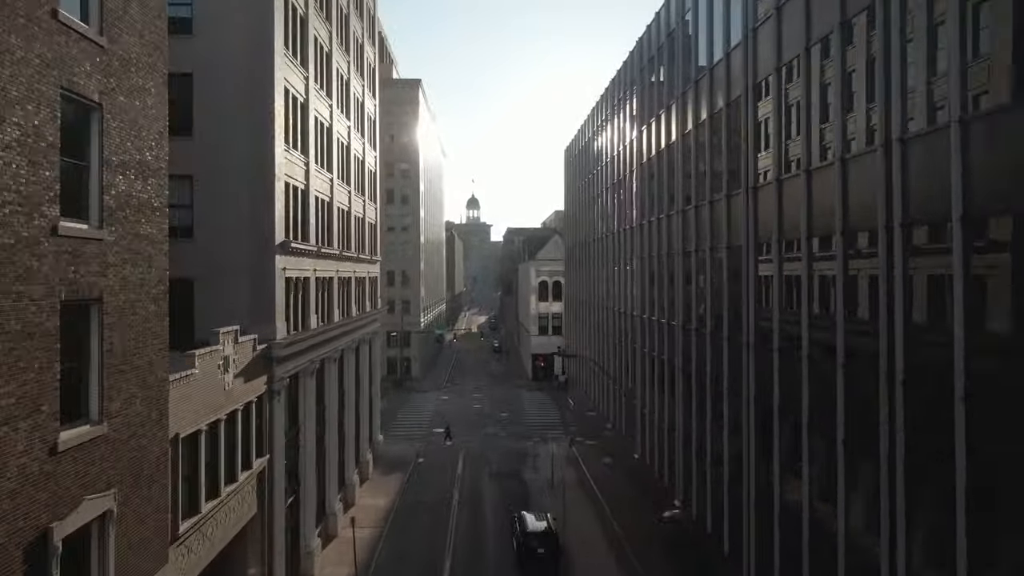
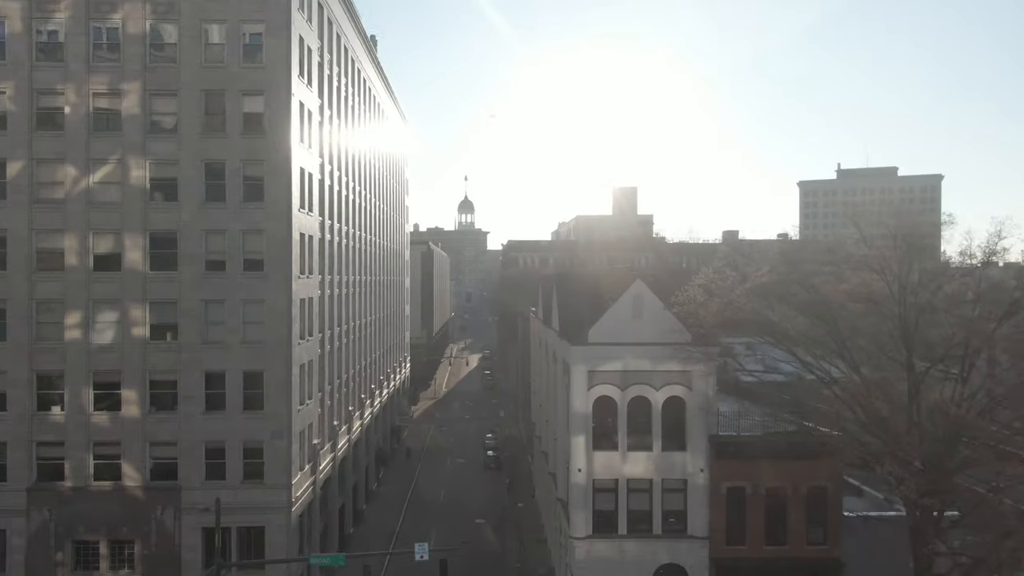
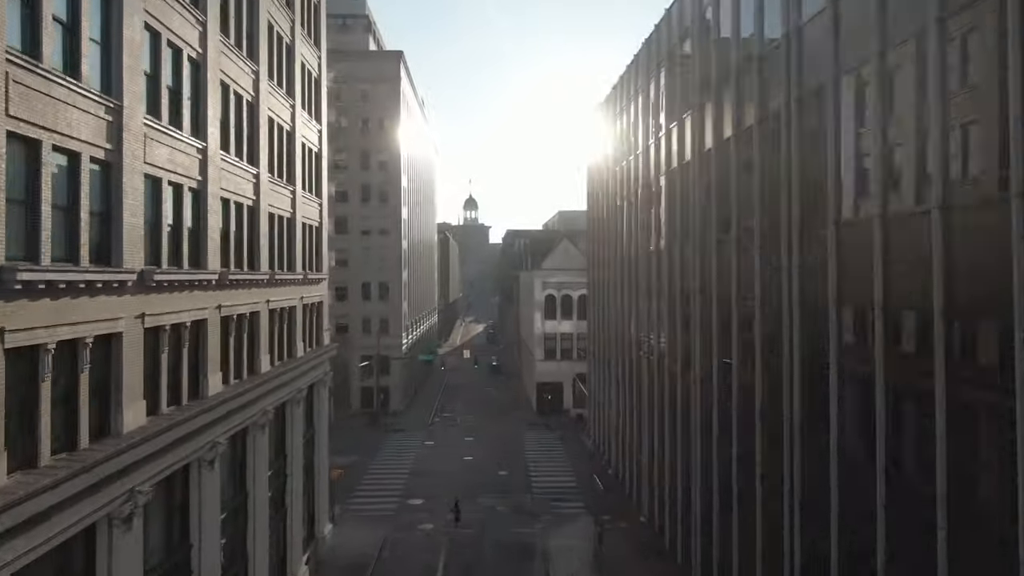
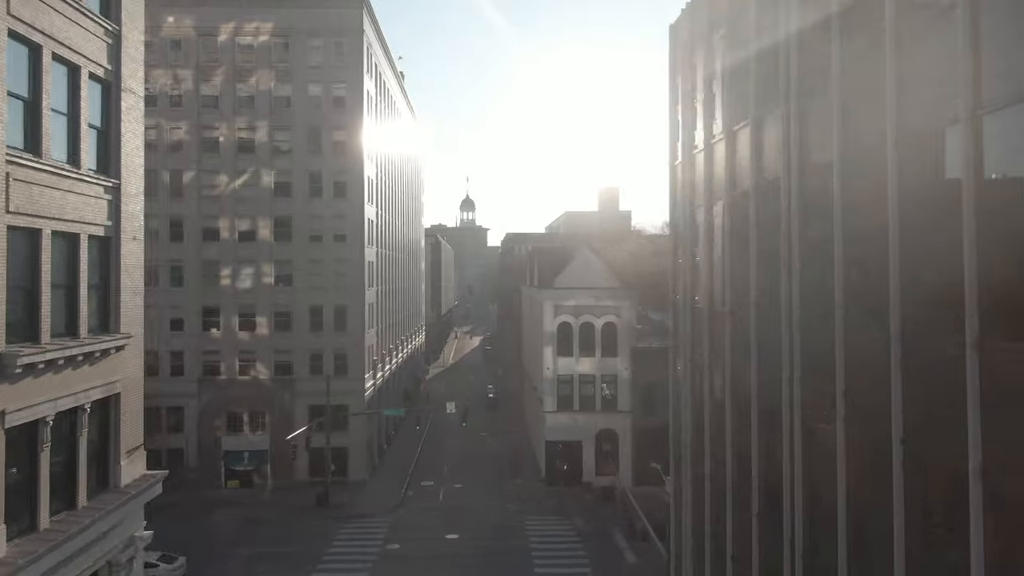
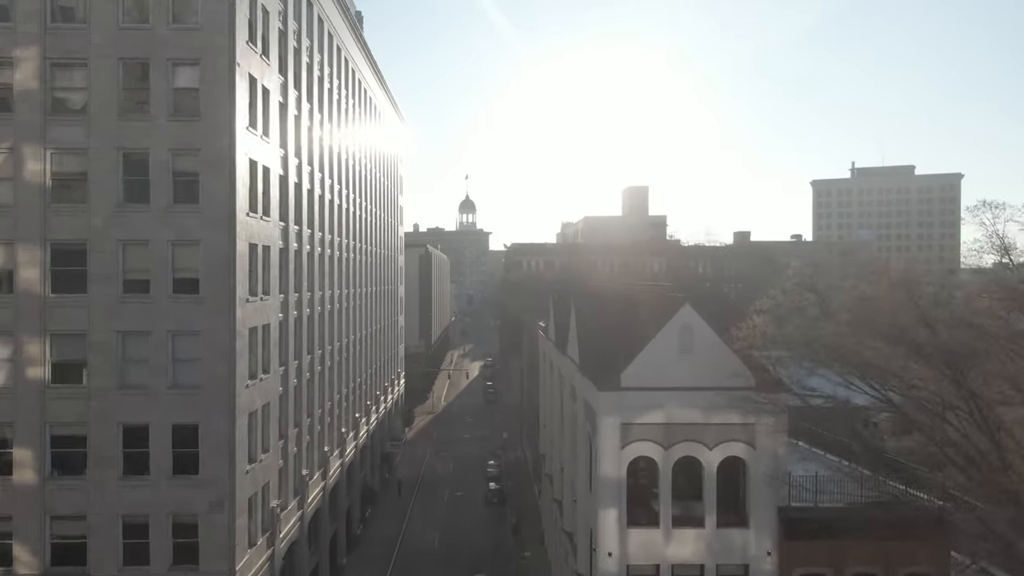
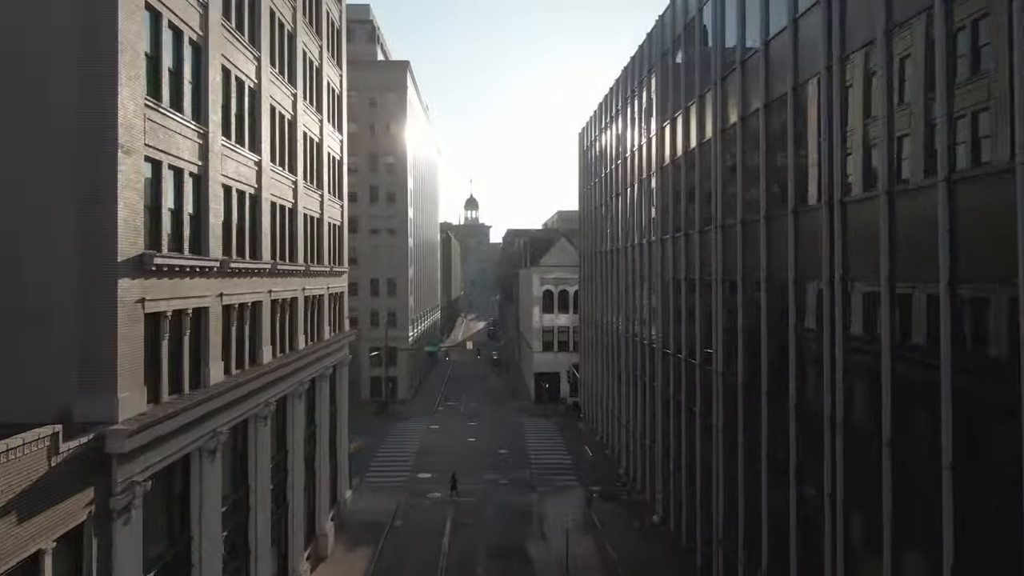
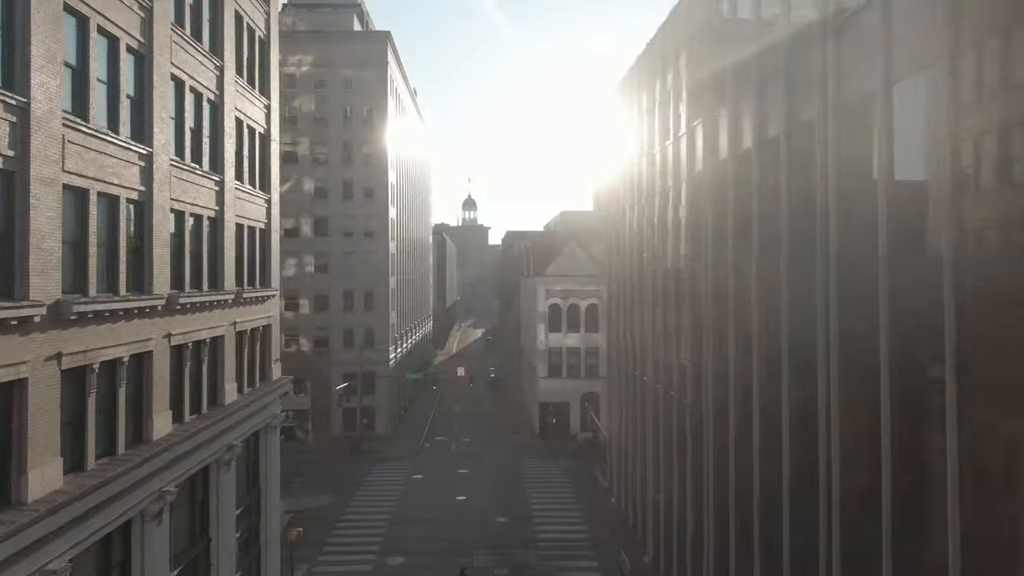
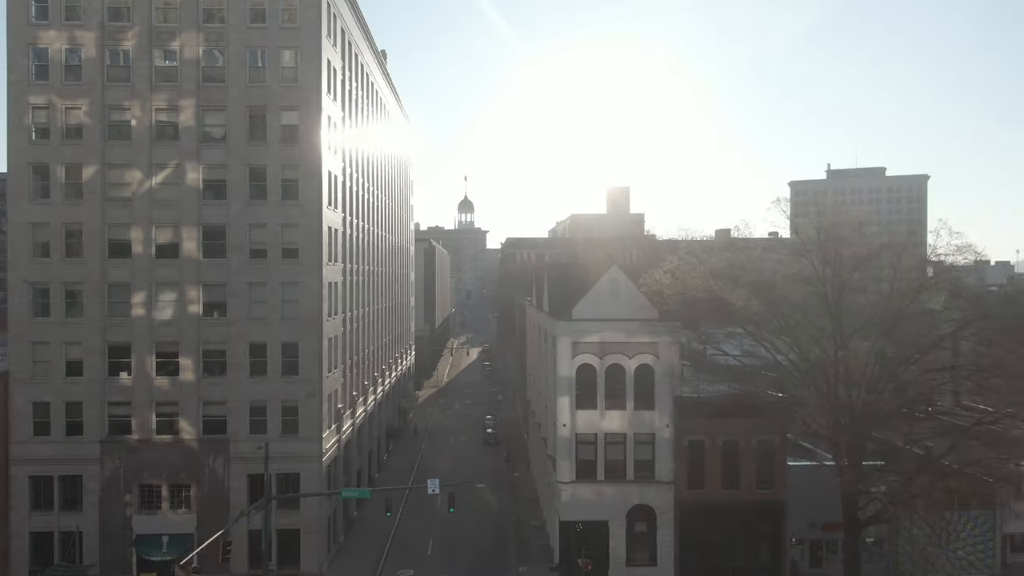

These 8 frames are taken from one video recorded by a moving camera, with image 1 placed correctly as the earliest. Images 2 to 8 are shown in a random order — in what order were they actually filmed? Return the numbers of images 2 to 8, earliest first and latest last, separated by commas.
6, 3, 7, 4, 8, 2, 5
